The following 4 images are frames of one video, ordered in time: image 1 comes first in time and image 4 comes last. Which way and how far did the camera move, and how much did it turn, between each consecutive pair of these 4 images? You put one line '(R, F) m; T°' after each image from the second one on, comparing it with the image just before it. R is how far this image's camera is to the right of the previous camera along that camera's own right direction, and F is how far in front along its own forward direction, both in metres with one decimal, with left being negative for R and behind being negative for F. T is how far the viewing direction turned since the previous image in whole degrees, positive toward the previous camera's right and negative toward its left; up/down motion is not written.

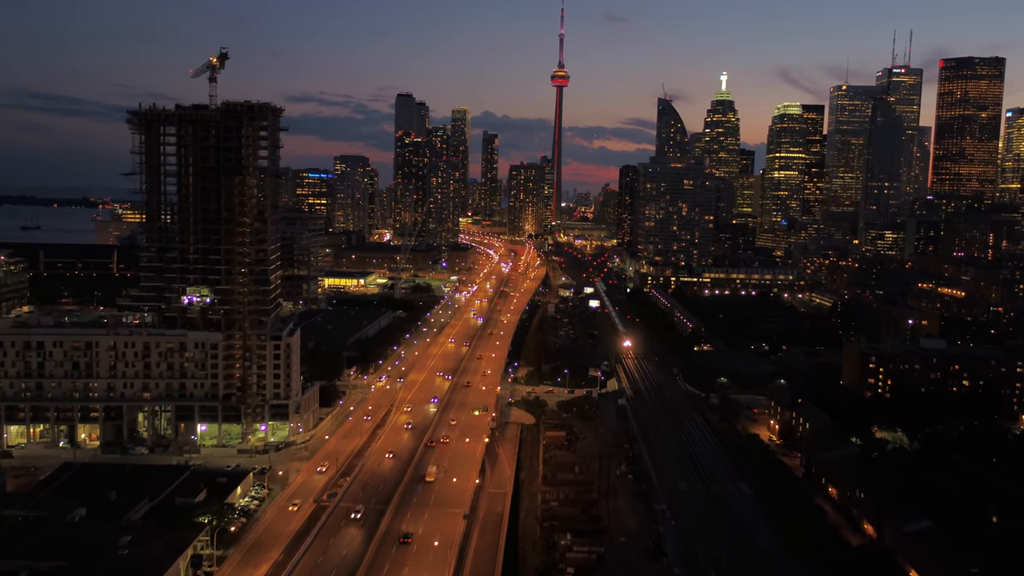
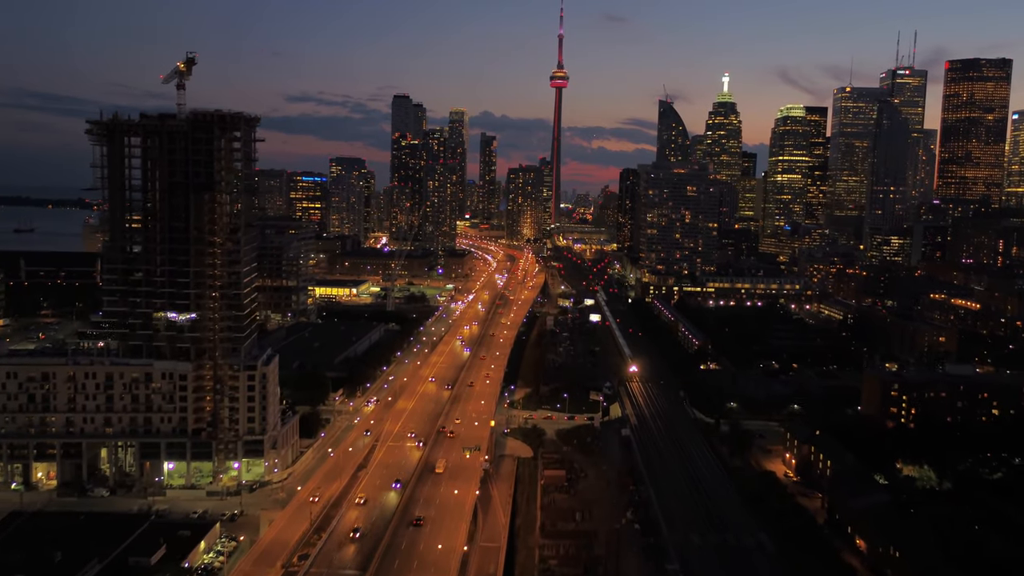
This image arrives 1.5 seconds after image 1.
(+0.1, +2.0) m; 0°
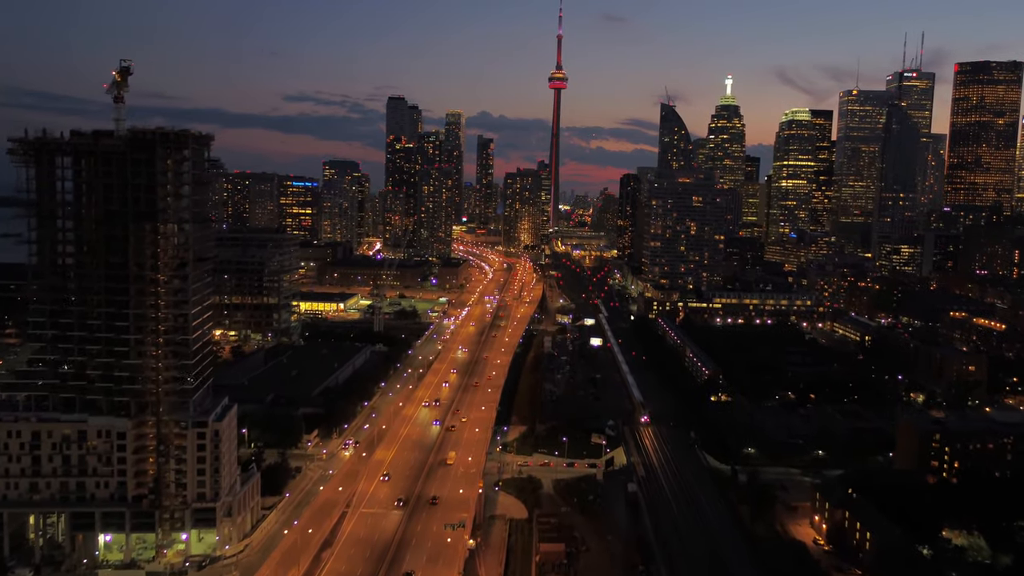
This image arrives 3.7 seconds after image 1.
(+0.2, +3.0) m; 0°
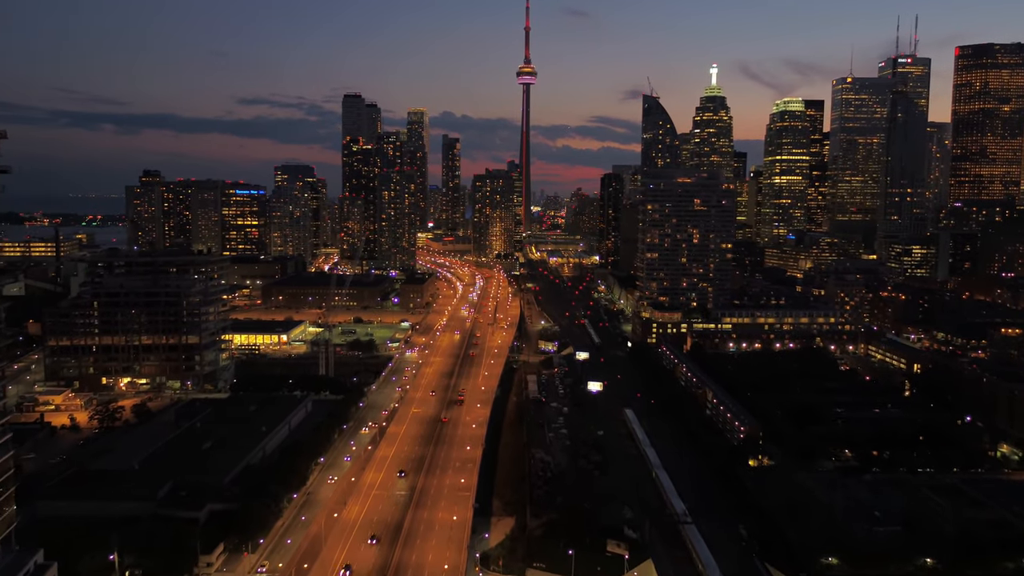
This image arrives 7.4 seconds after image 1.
(-0.1, +8.0) m; +2°
